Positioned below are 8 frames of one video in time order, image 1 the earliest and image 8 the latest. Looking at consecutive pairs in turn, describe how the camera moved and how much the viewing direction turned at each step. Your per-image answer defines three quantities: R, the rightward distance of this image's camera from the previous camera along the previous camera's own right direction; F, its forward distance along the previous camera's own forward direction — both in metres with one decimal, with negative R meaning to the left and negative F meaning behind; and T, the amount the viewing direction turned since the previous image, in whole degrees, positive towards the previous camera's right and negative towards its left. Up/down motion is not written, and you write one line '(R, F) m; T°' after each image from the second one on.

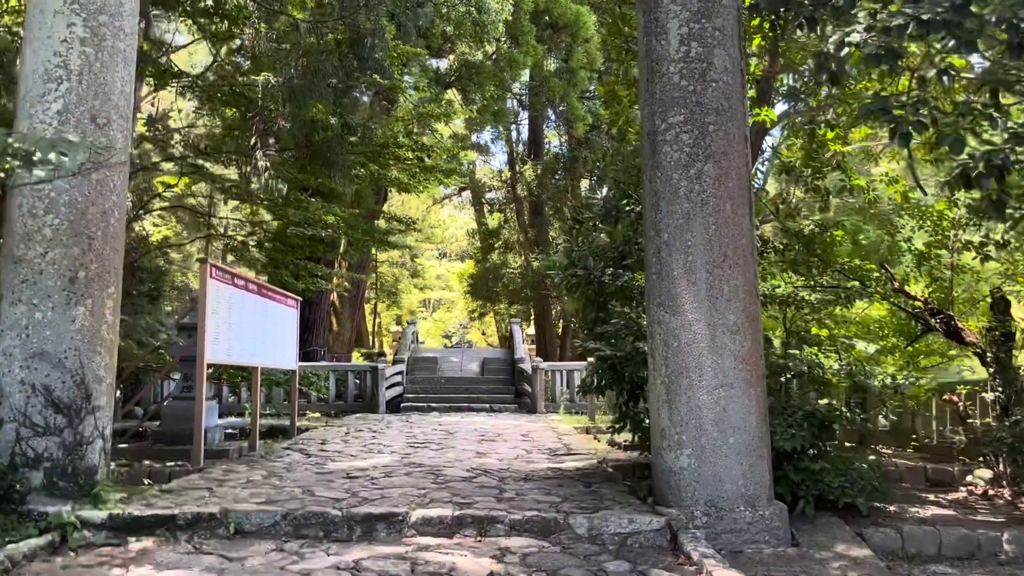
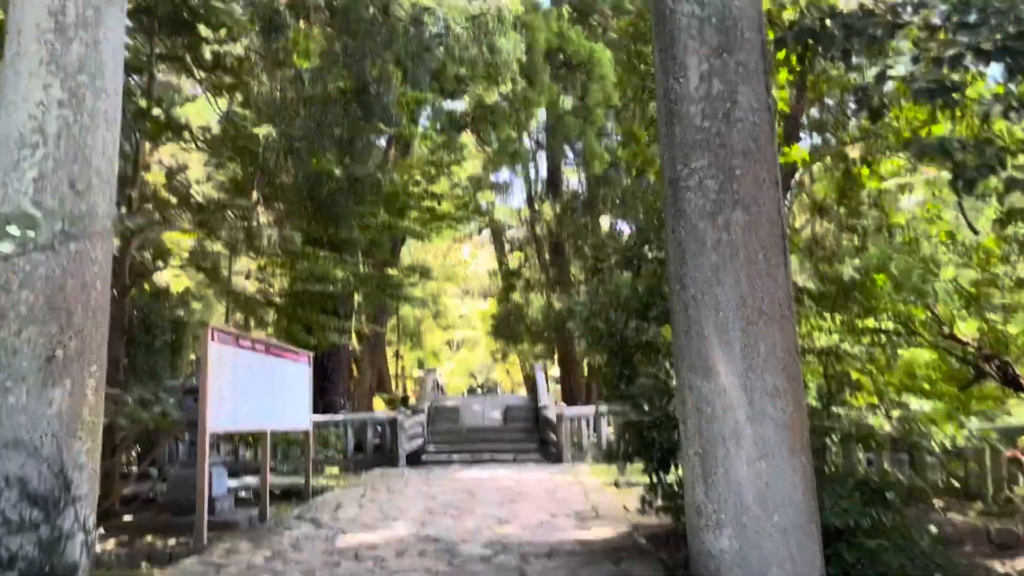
(0.0, +0.3) m; -2°
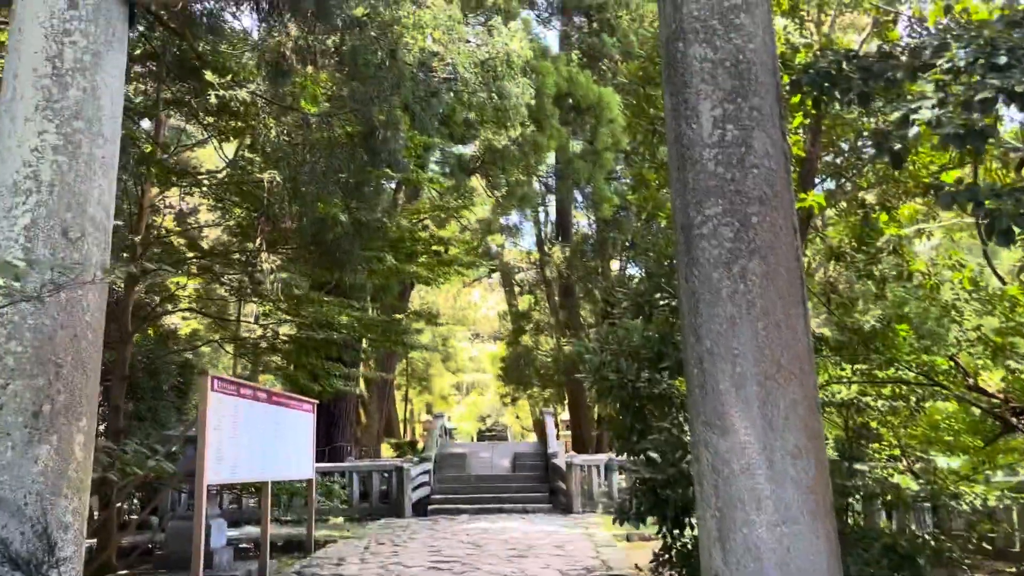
(0.0, +0.1) m; -1°
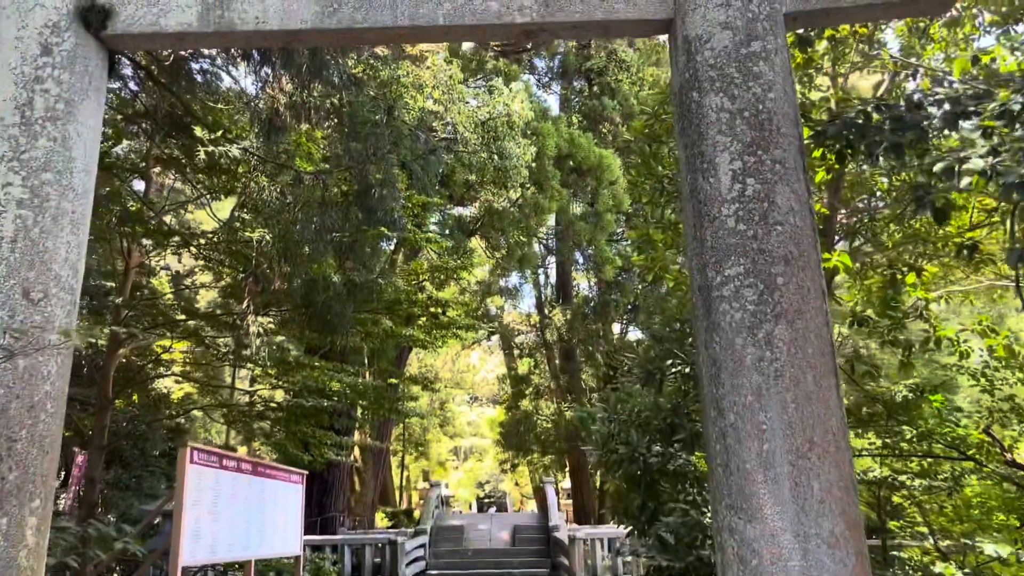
(0.0, +0.3) m; 0°
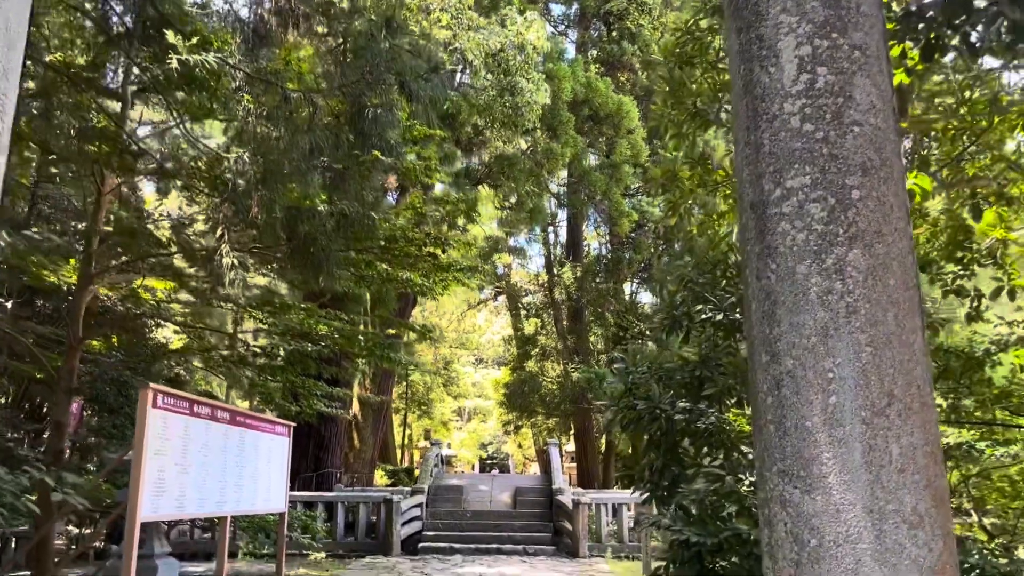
(0.0, +0.5) m; -1°
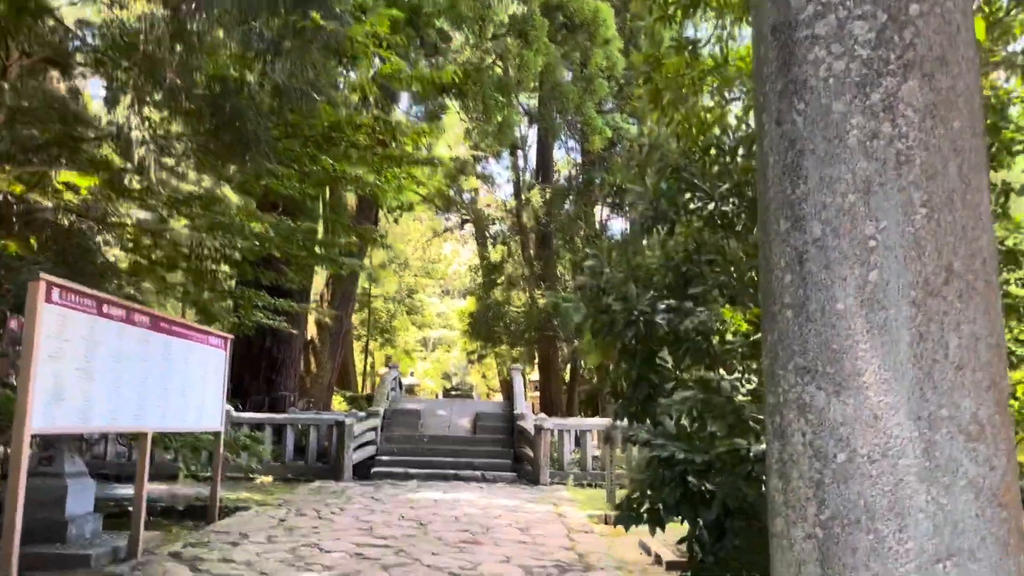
(0.0, +0.5) m; +2°
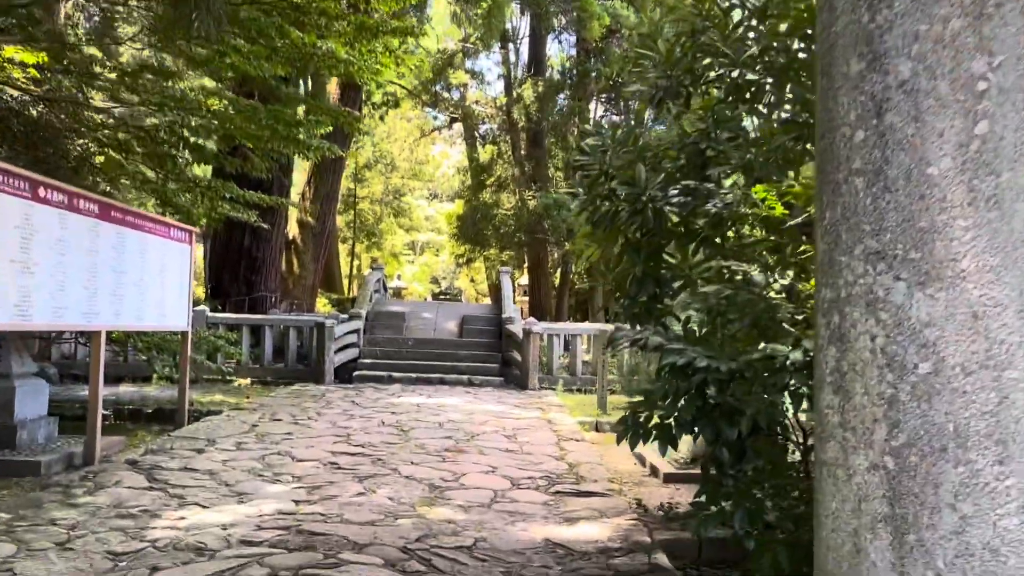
(0.0, +0.4) m; +1°
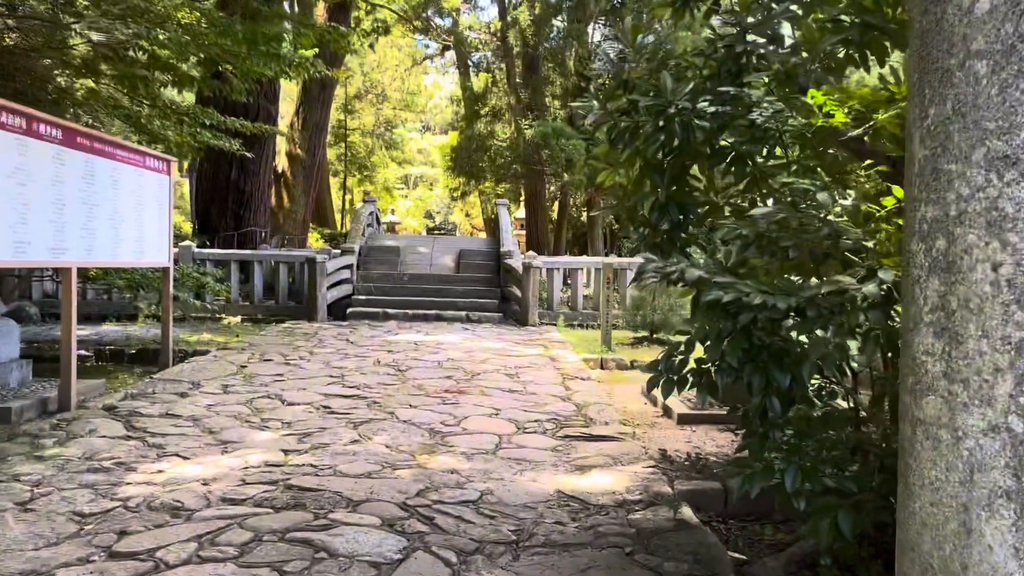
(0.0, +0.3) m; 0°
